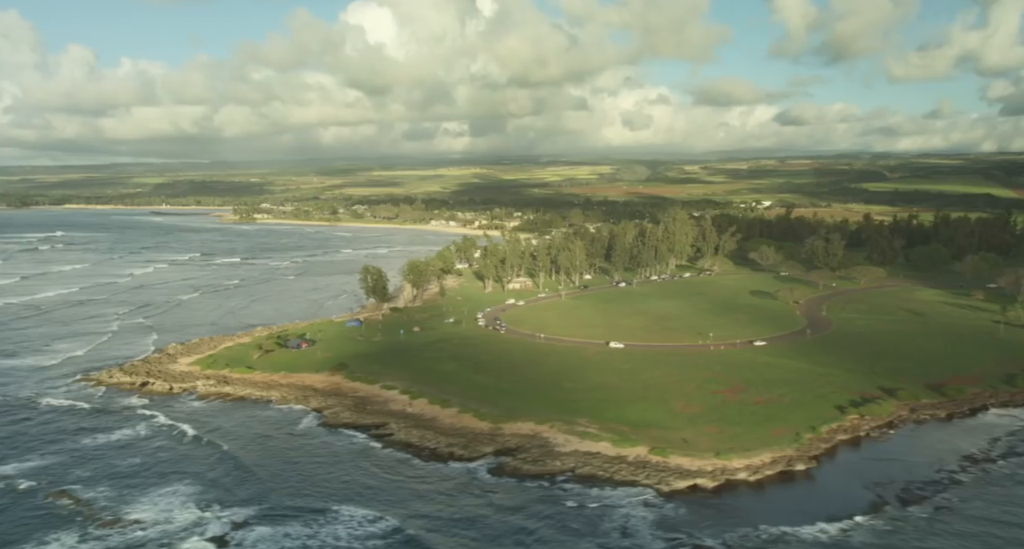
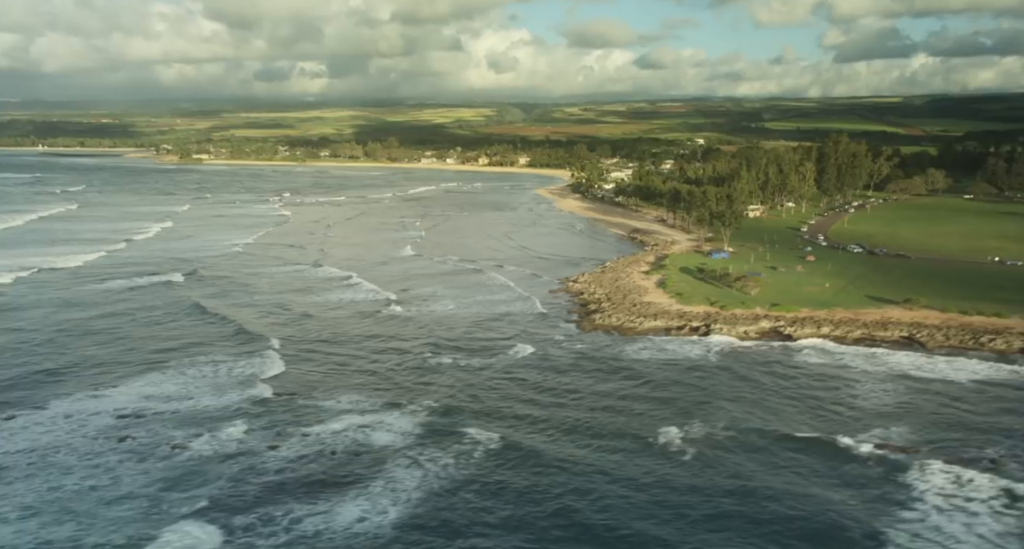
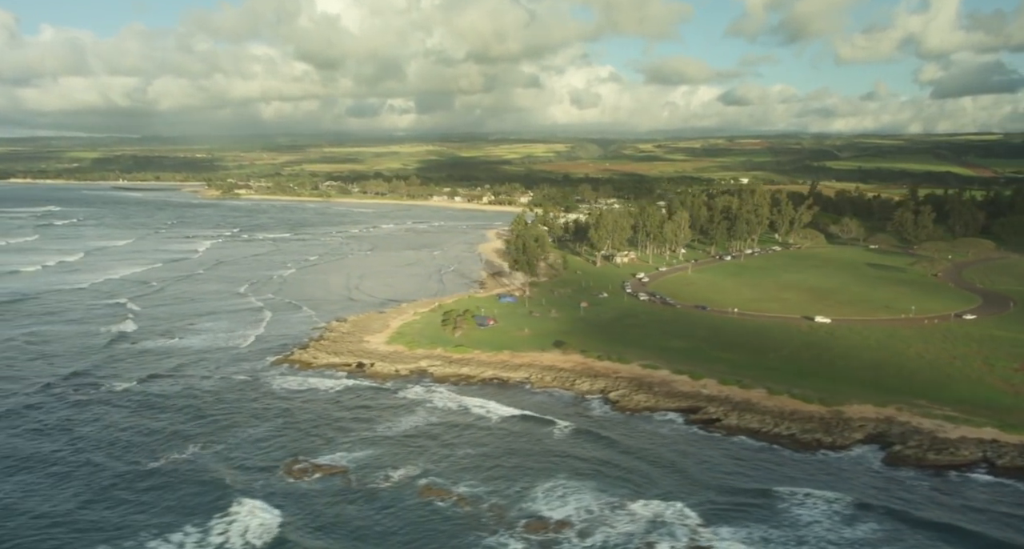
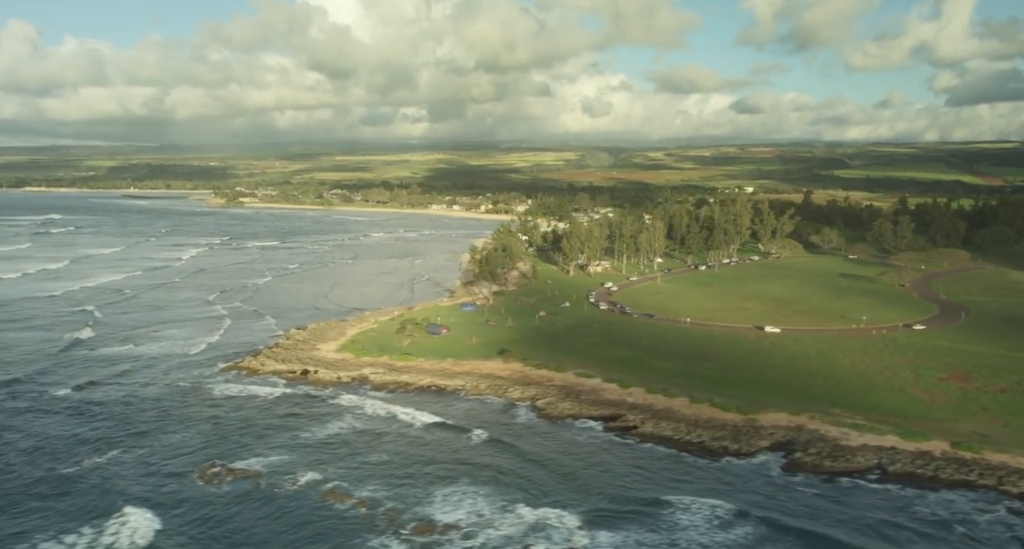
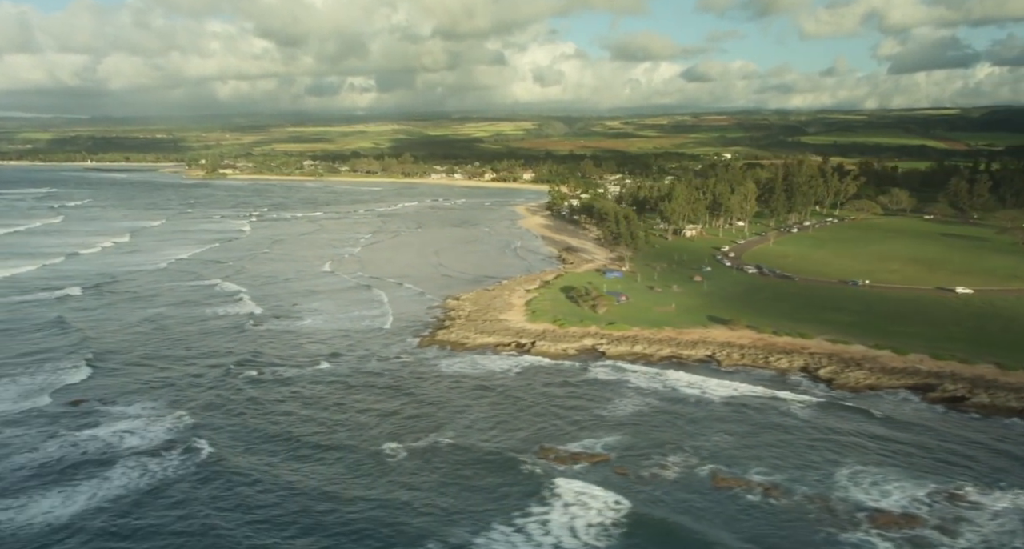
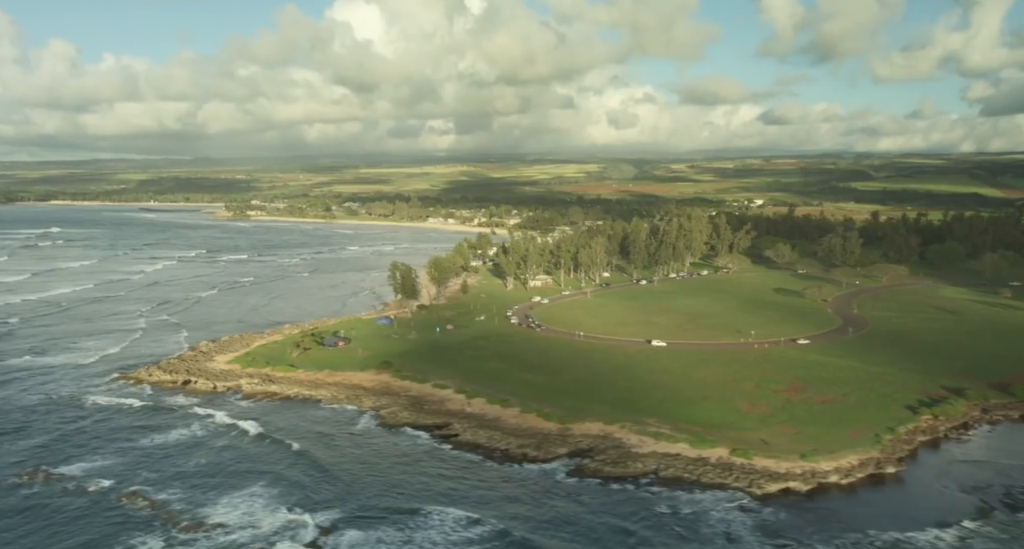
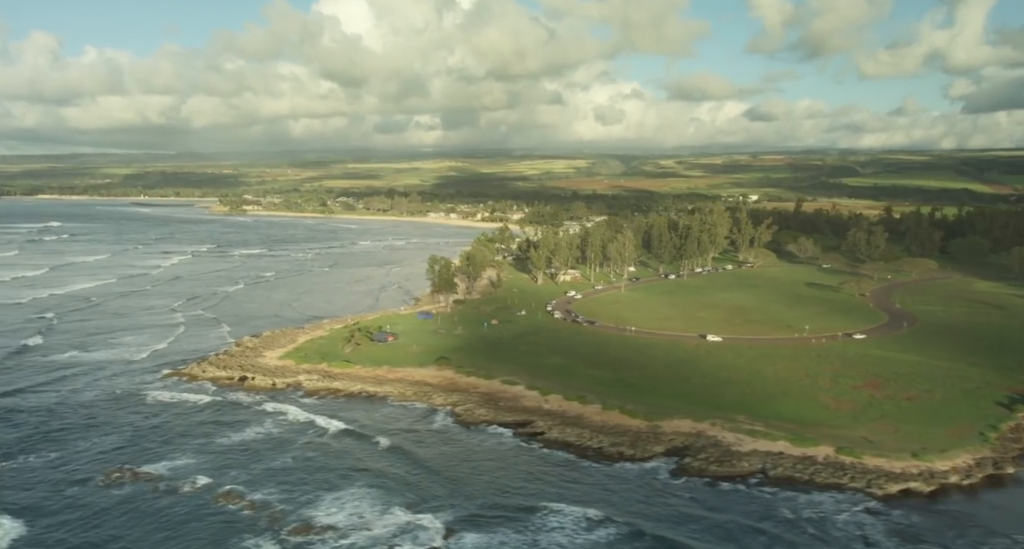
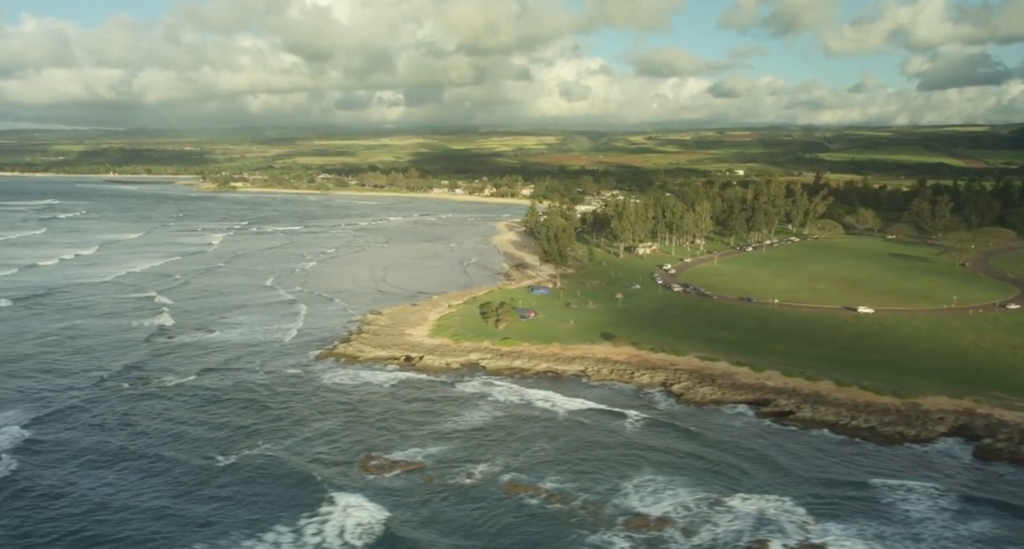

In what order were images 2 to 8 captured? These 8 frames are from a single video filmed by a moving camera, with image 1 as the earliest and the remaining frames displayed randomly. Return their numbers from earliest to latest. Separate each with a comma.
6, 7, 4, 3, 8, 5, 2
